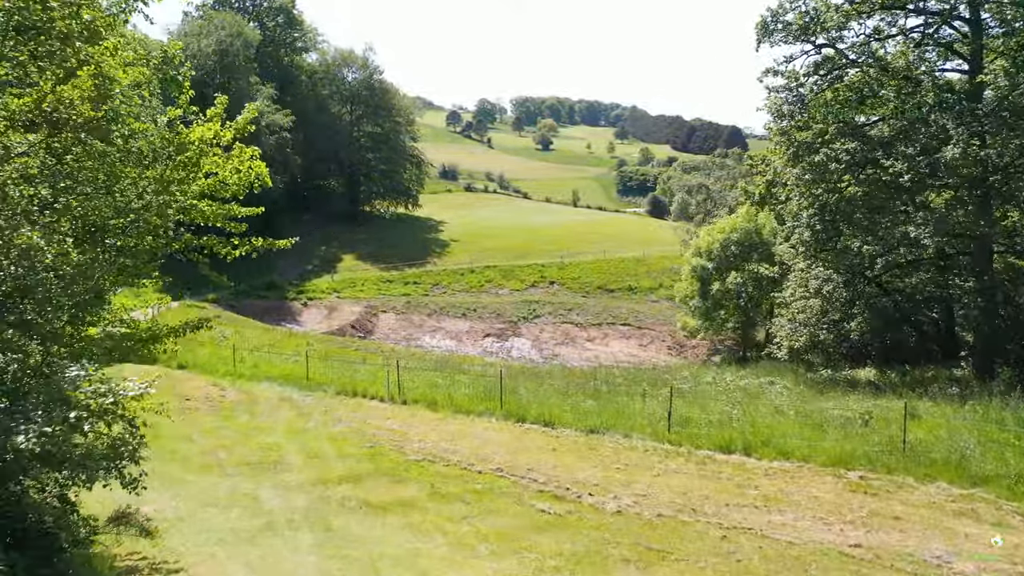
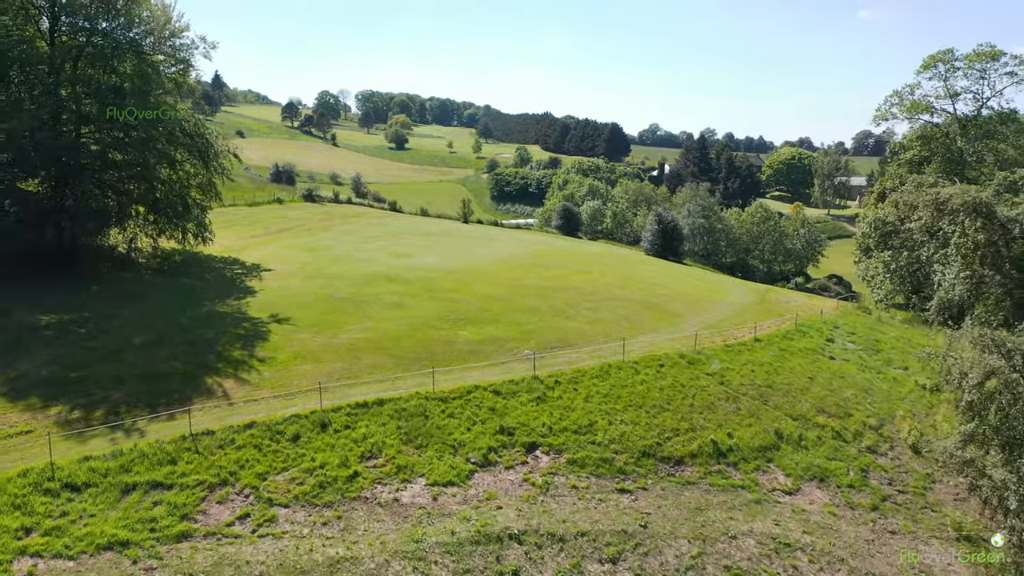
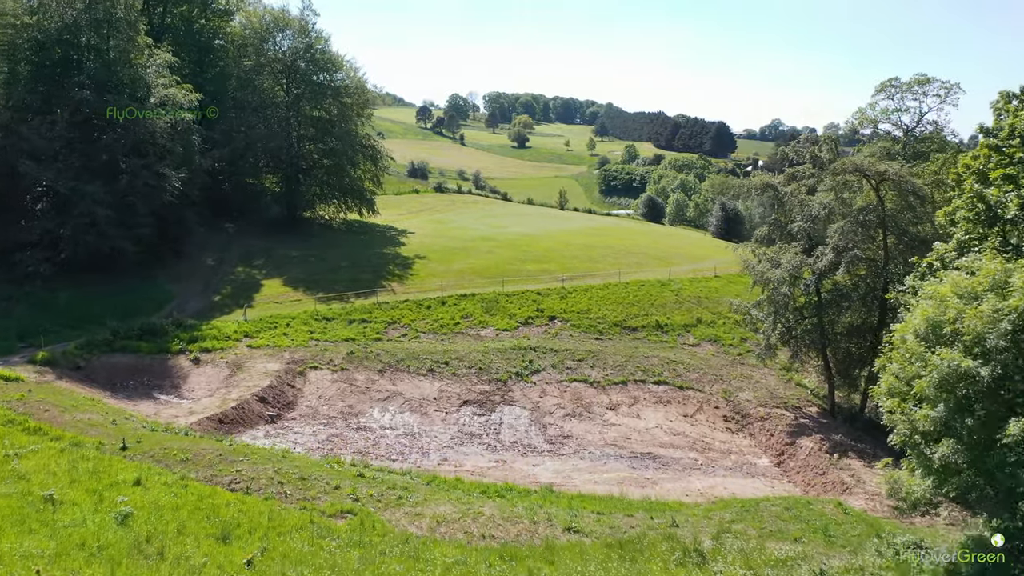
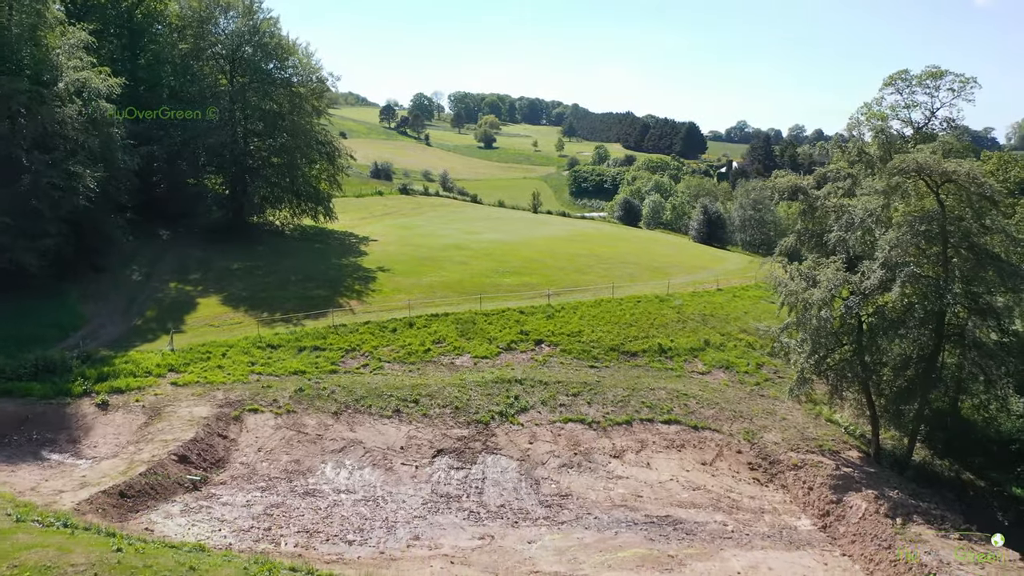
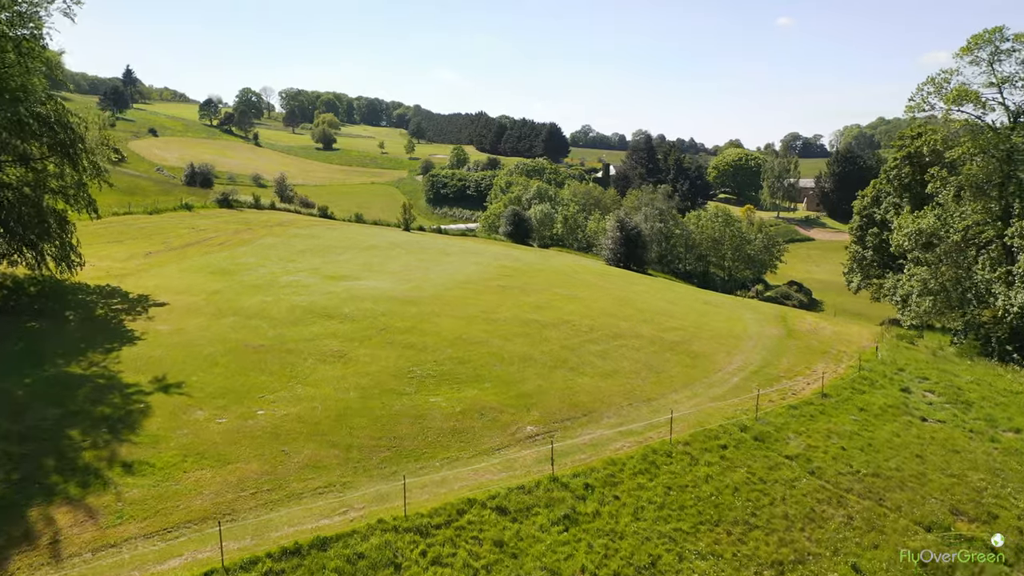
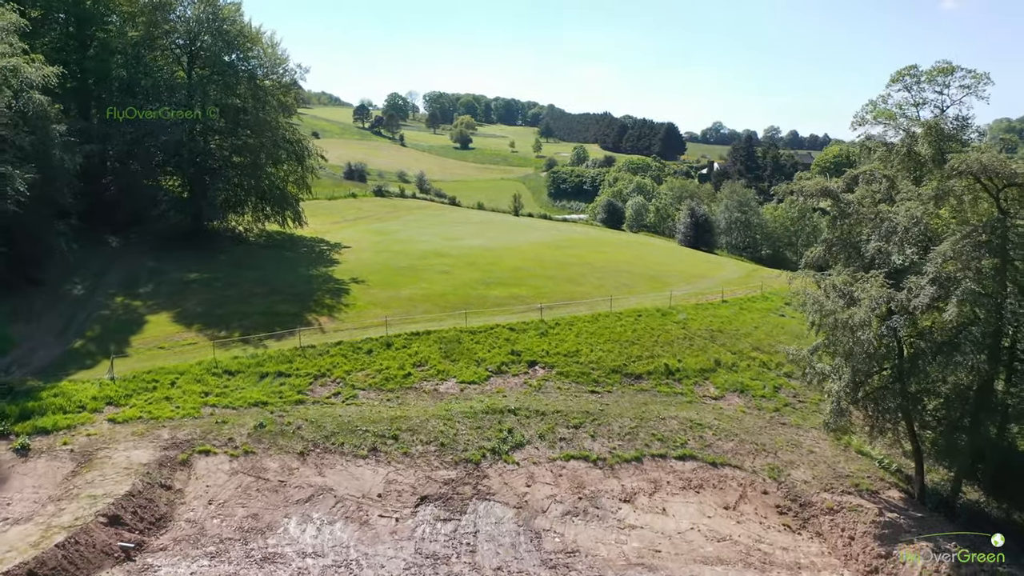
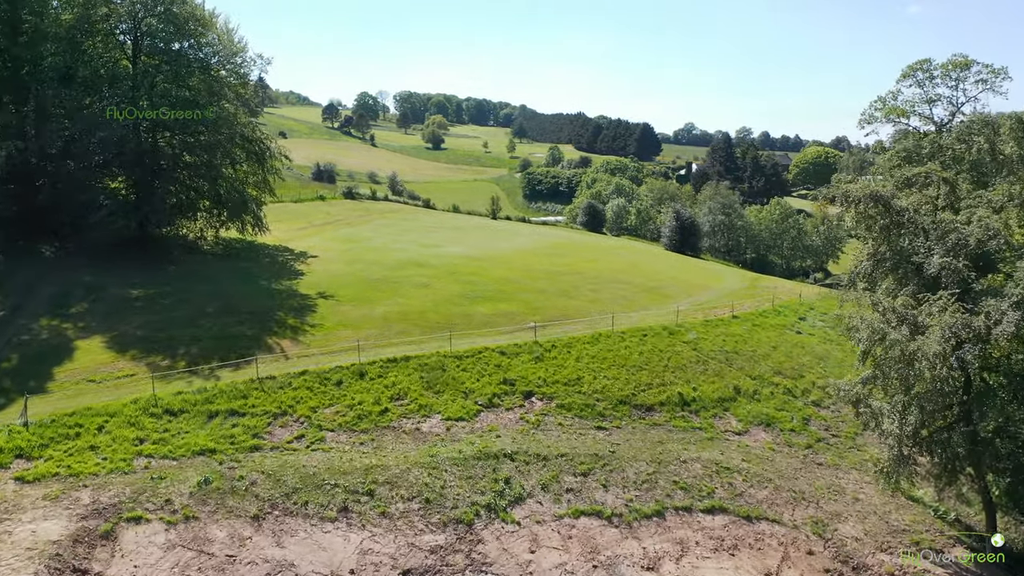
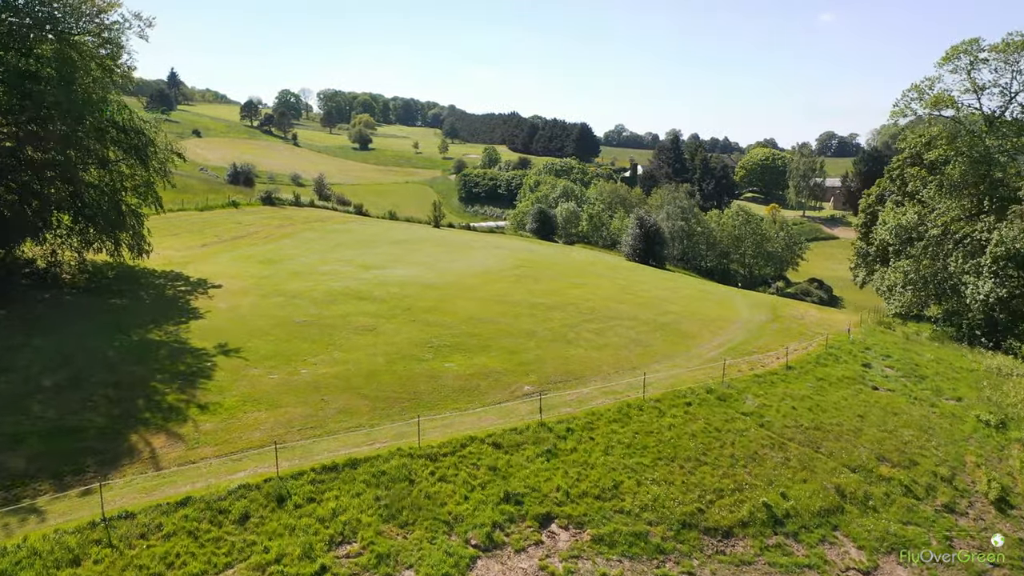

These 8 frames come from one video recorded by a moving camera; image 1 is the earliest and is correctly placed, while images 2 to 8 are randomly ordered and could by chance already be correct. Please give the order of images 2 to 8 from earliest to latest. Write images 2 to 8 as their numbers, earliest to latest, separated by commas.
3, 4, 6, 7, 2, 8, 5
